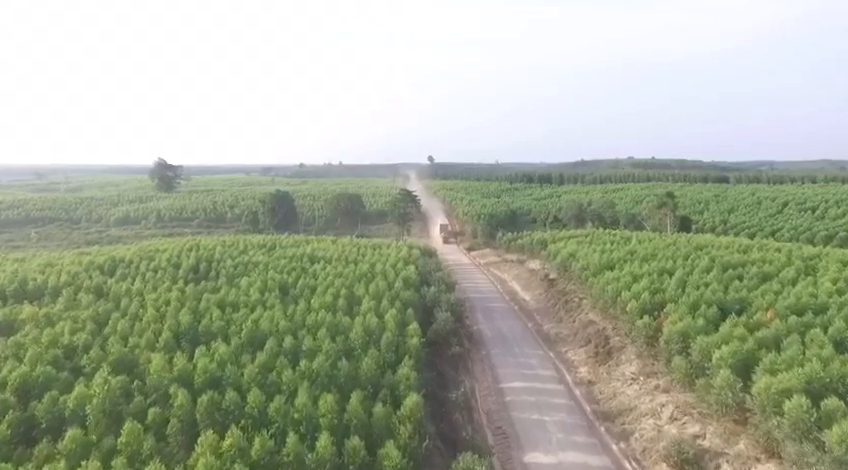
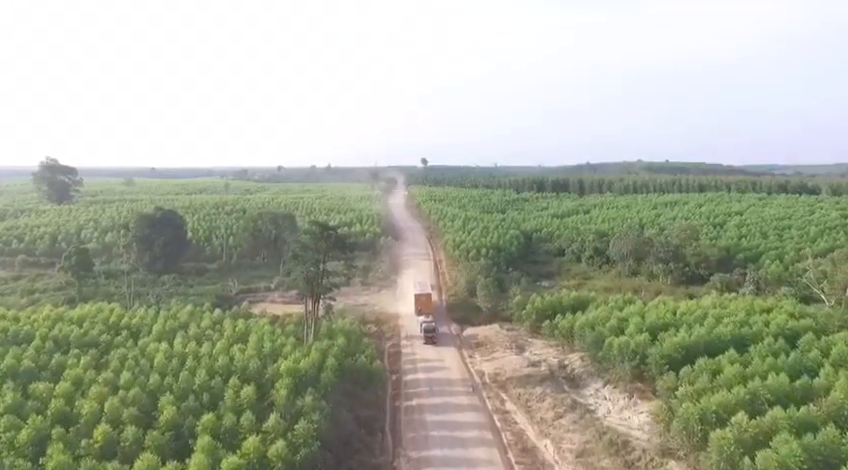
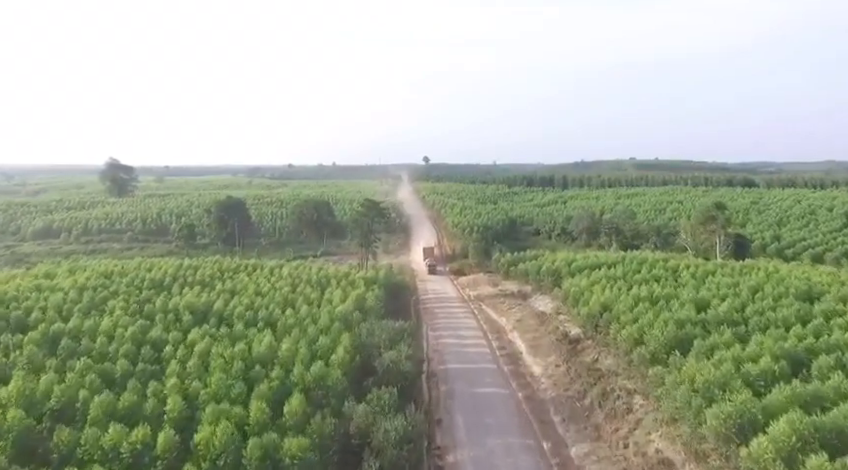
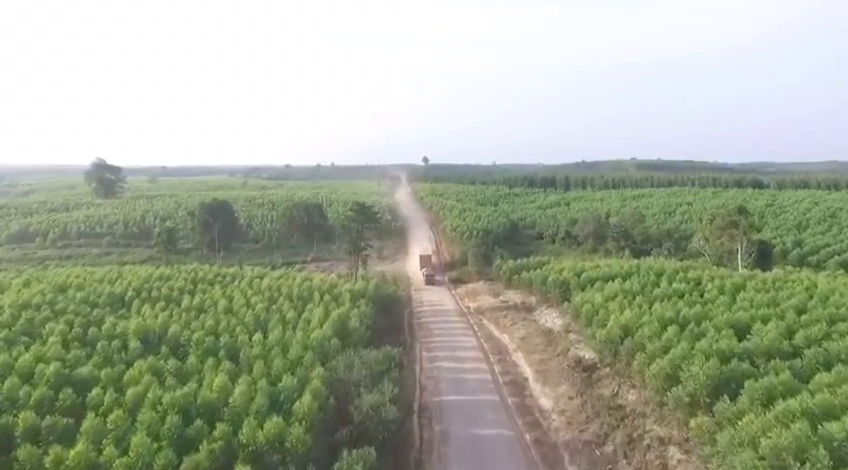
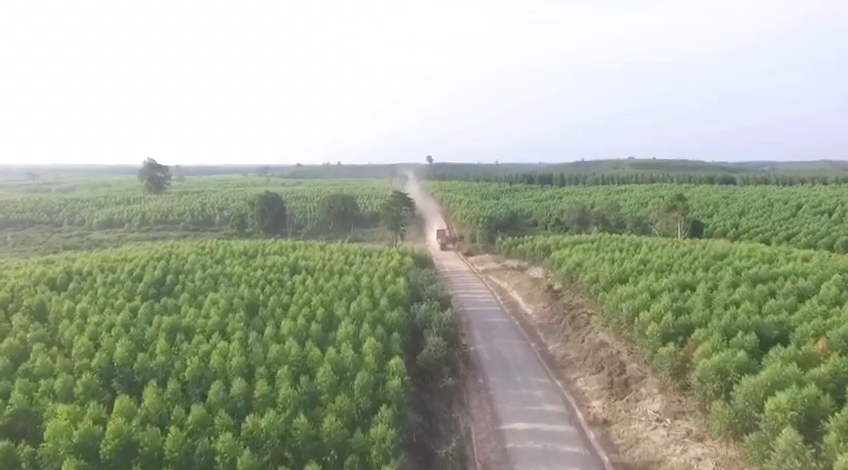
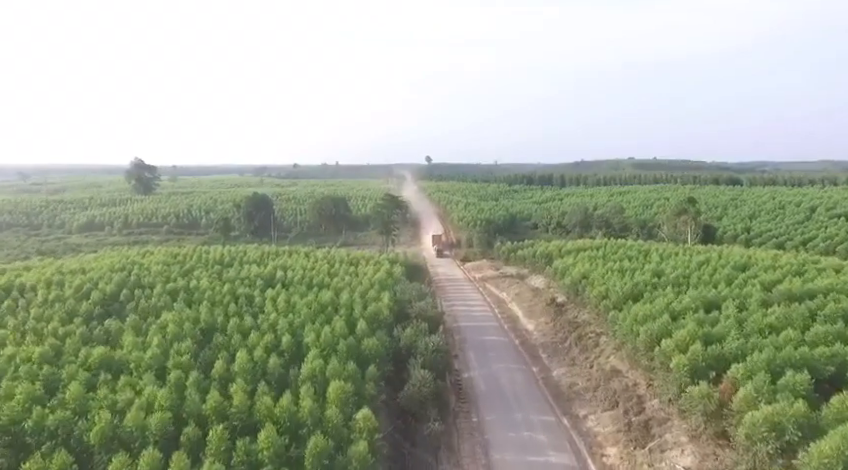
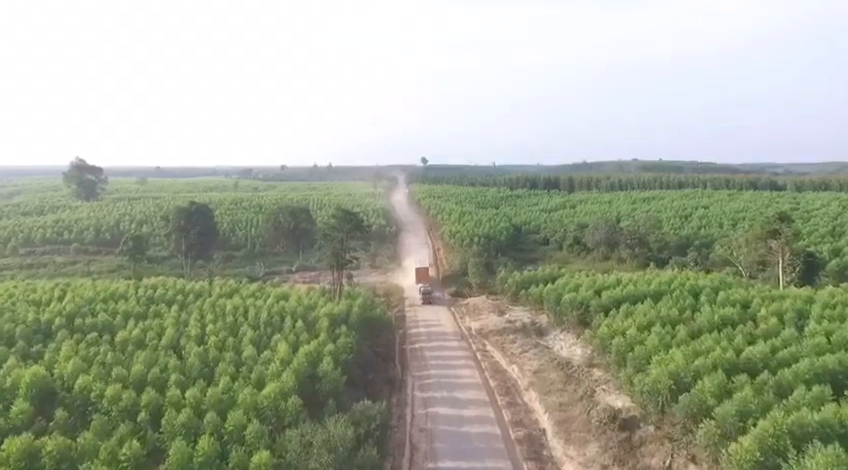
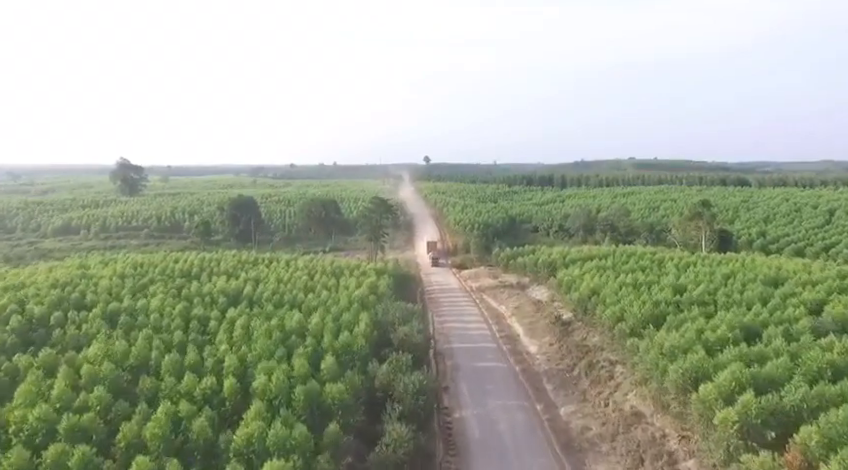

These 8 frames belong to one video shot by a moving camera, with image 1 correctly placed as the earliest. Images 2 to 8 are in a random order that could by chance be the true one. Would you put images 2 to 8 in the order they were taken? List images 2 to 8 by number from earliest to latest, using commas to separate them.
5, 6, 8, 3, 4, 7, 2
